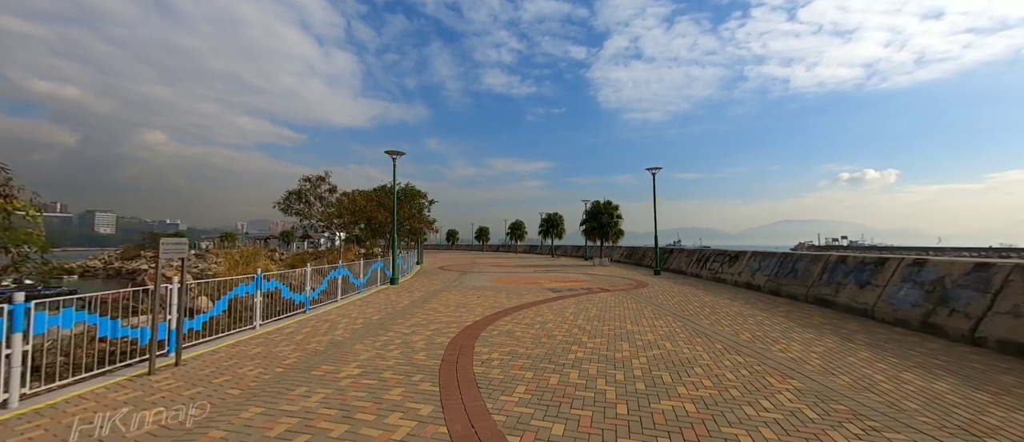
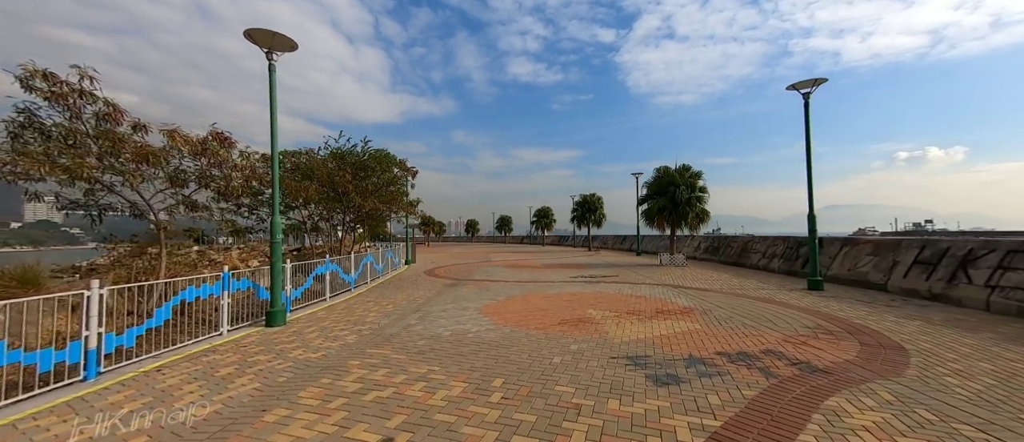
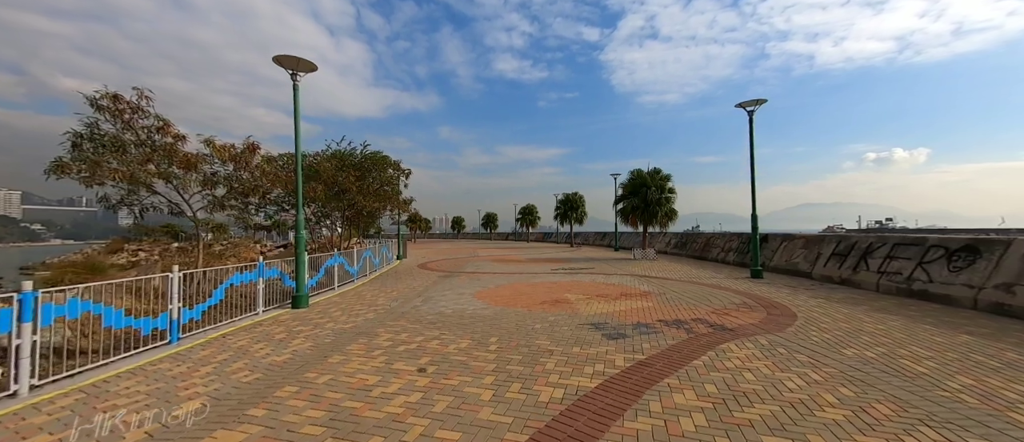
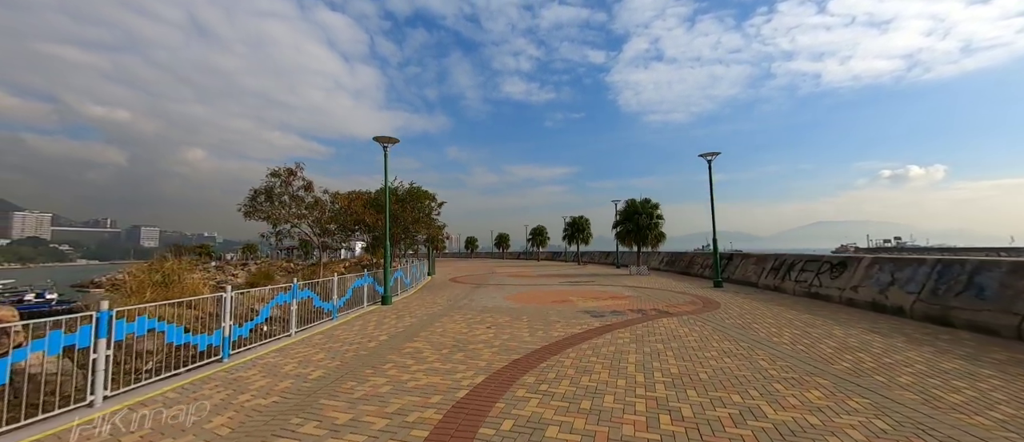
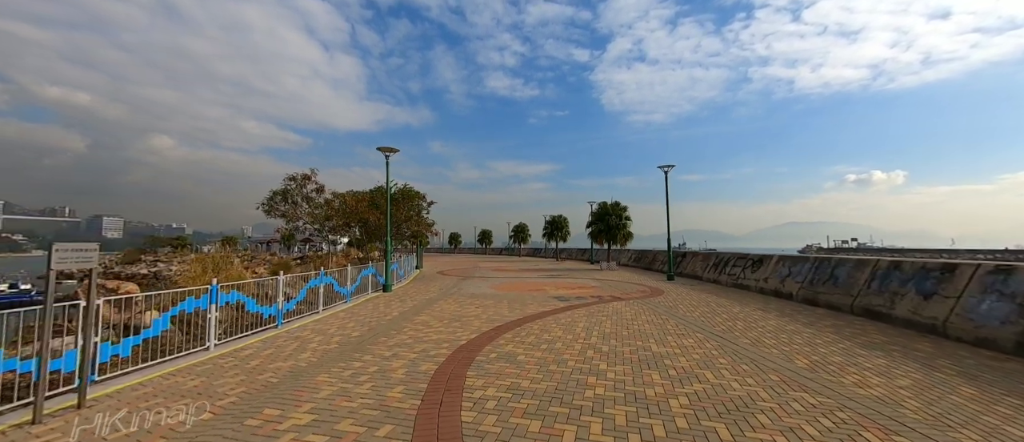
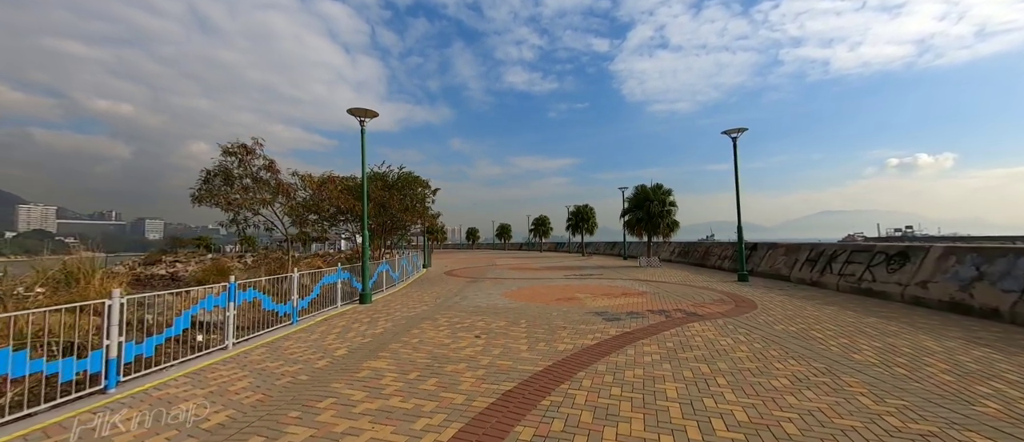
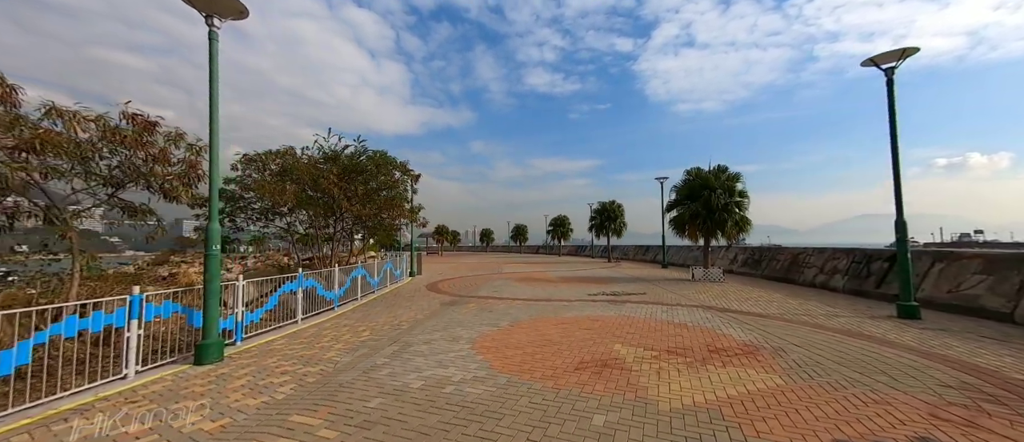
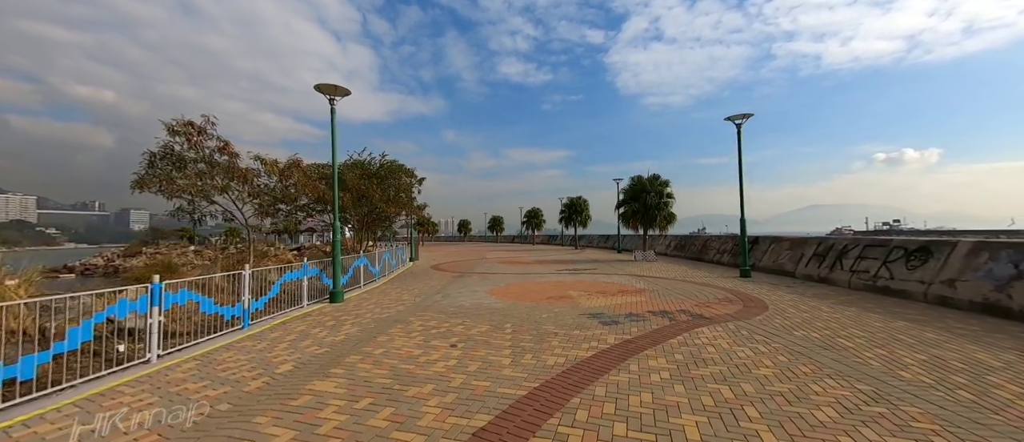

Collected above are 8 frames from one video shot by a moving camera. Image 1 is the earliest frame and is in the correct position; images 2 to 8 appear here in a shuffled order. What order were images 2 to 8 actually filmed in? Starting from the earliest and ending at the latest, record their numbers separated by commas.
5, 4, 6, 8, 3, 2, 7
